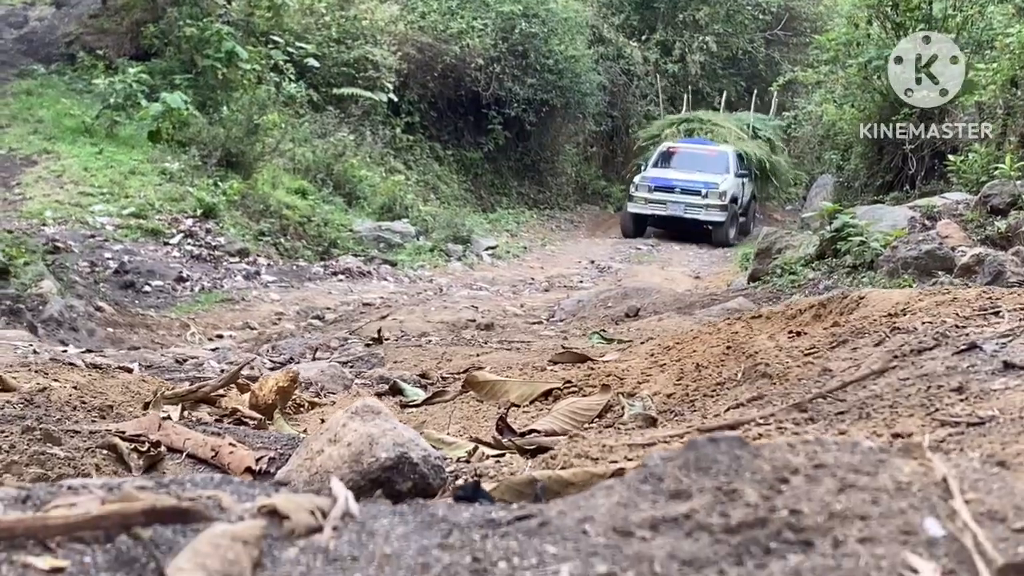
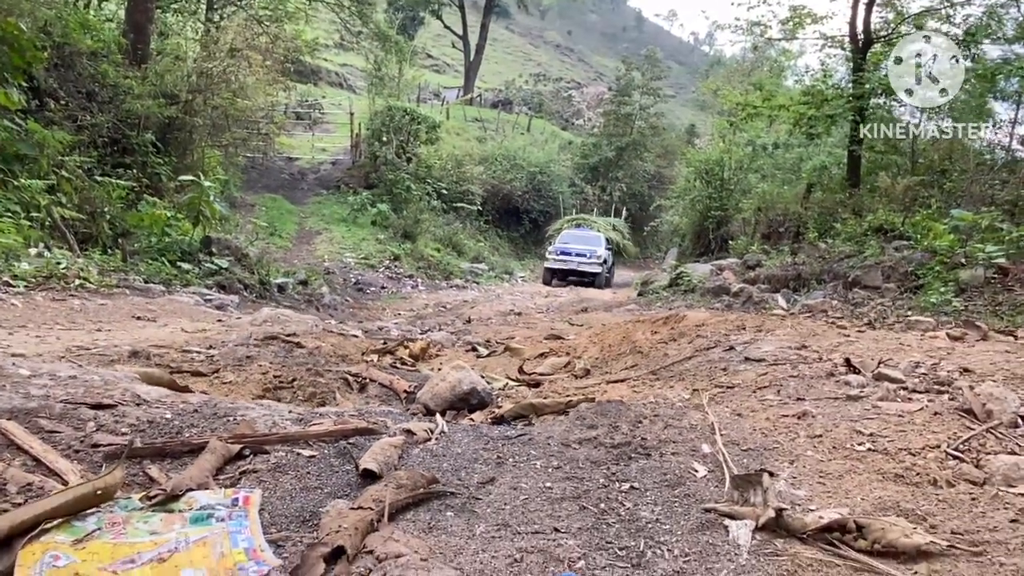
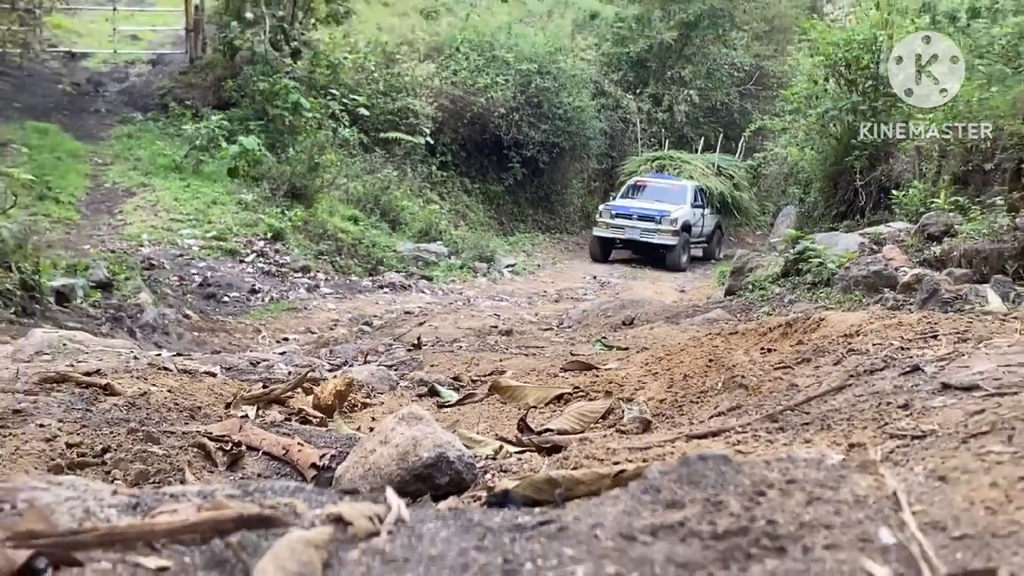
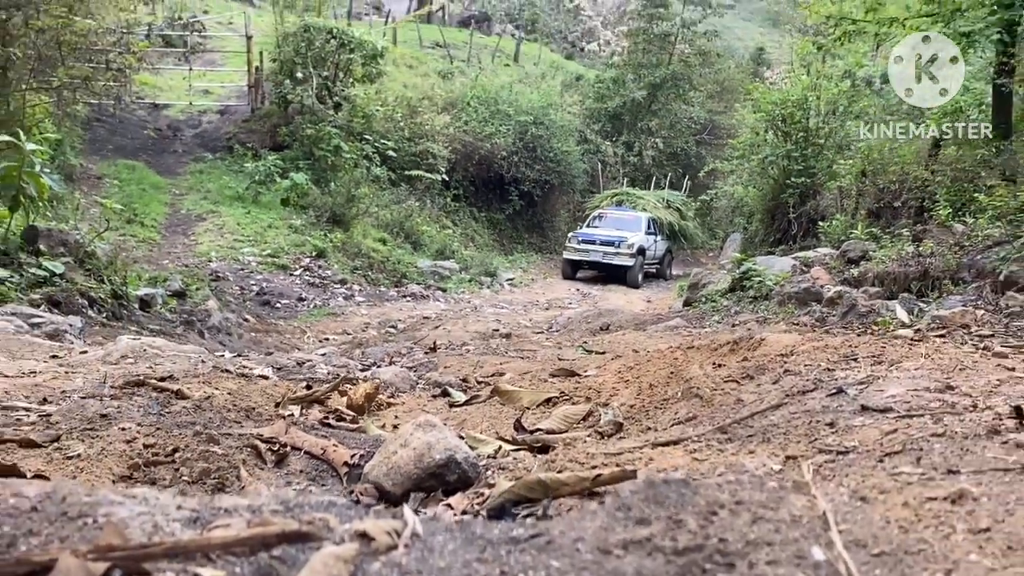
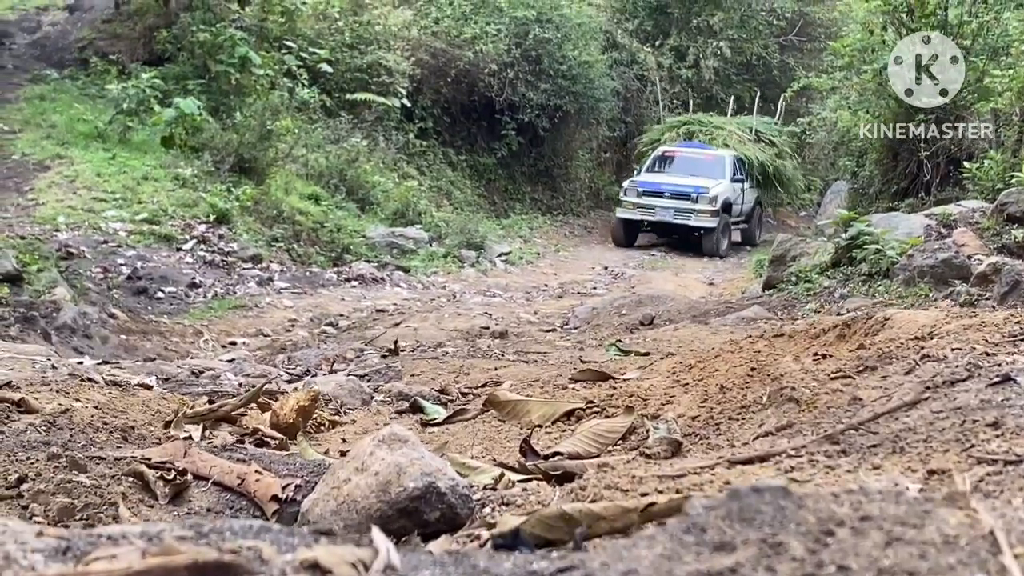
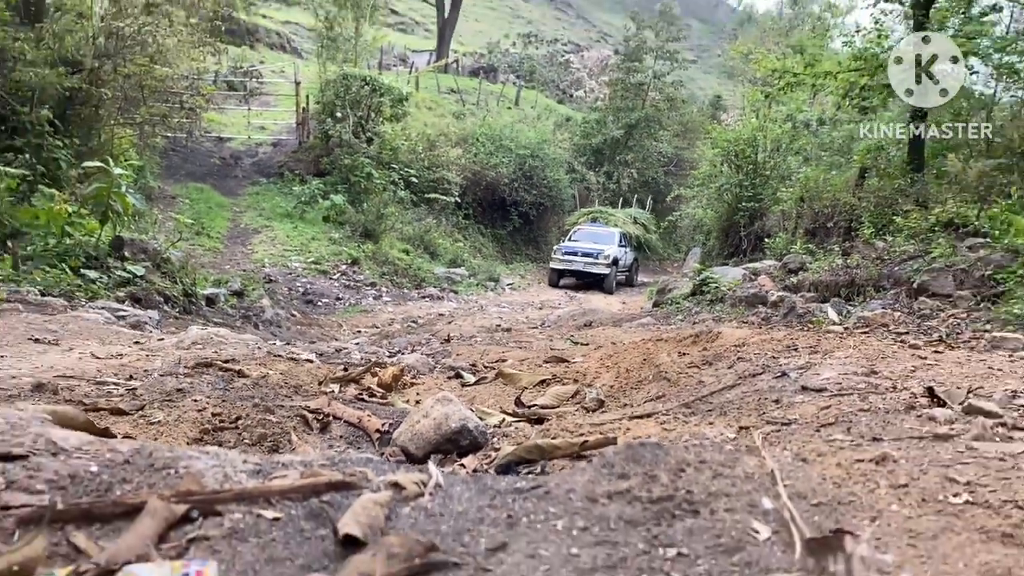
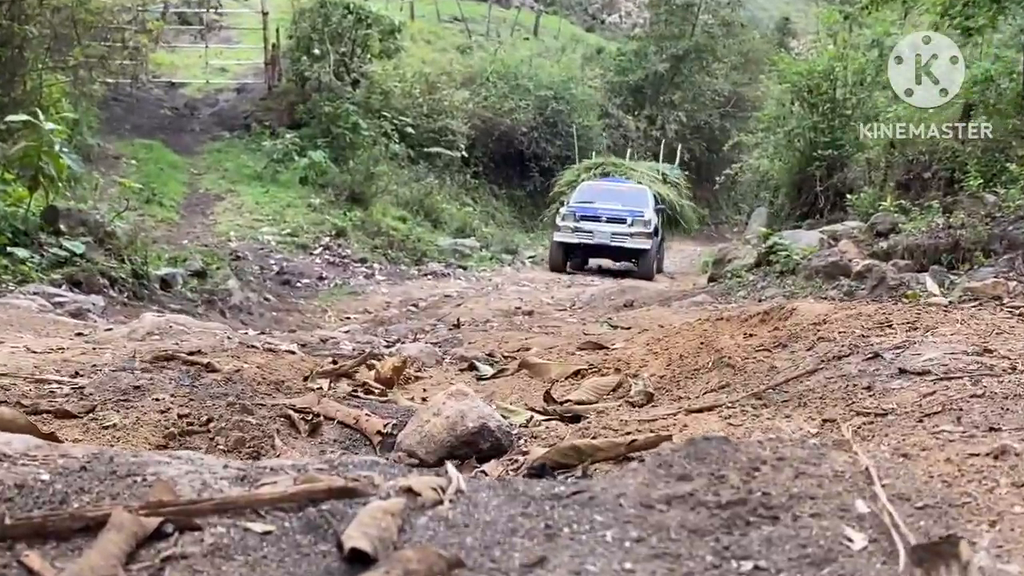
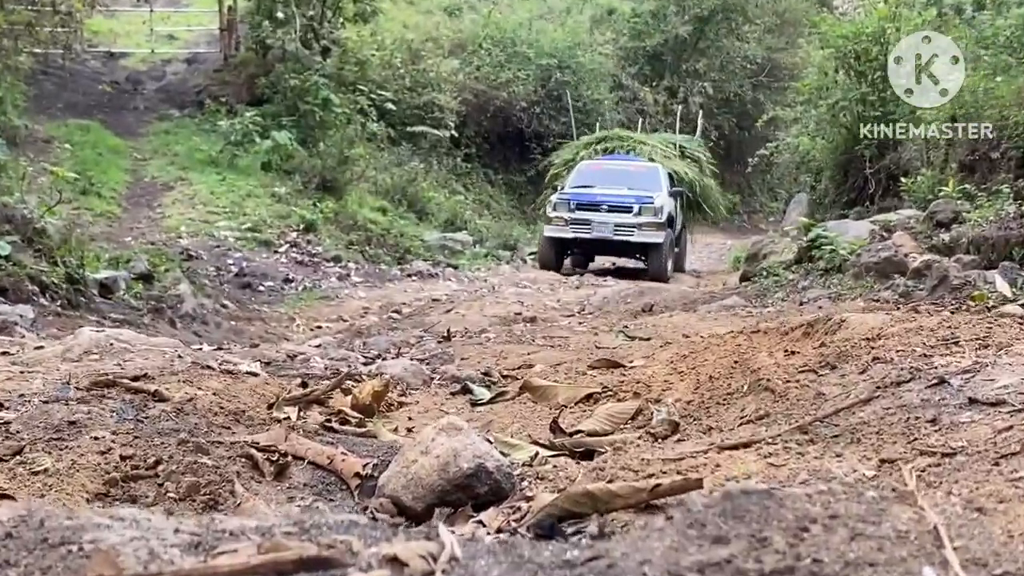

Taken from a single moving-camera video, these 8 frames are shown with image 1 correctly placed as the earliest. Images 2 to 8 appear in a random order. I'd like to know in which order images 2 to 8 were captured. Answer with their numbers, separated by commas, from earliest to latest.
5, 3, 4, 6, 2, 7, 8
